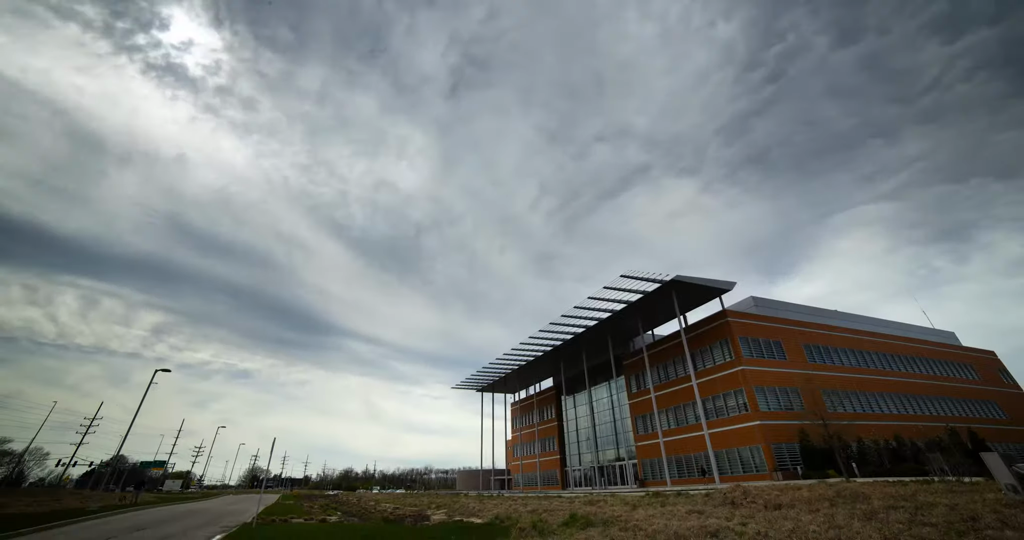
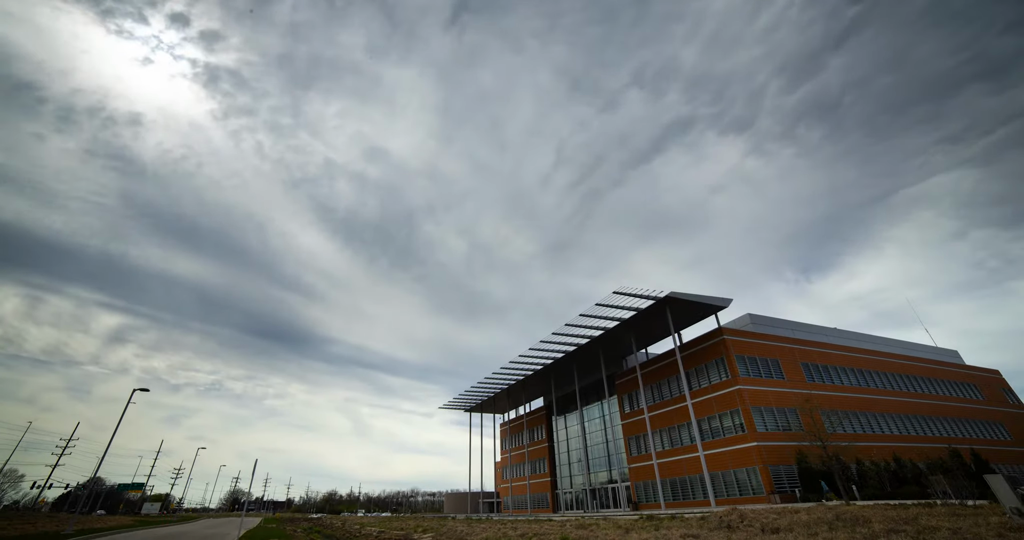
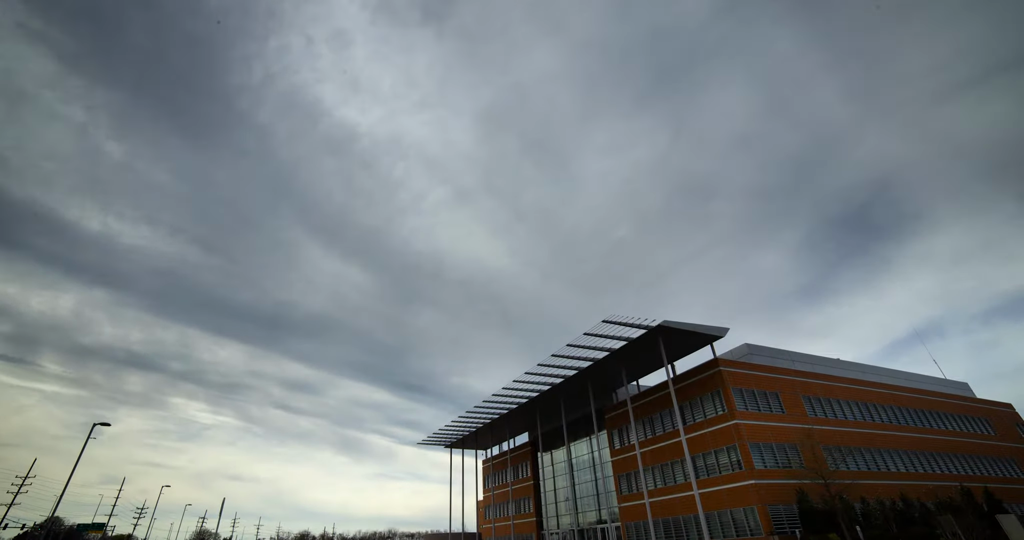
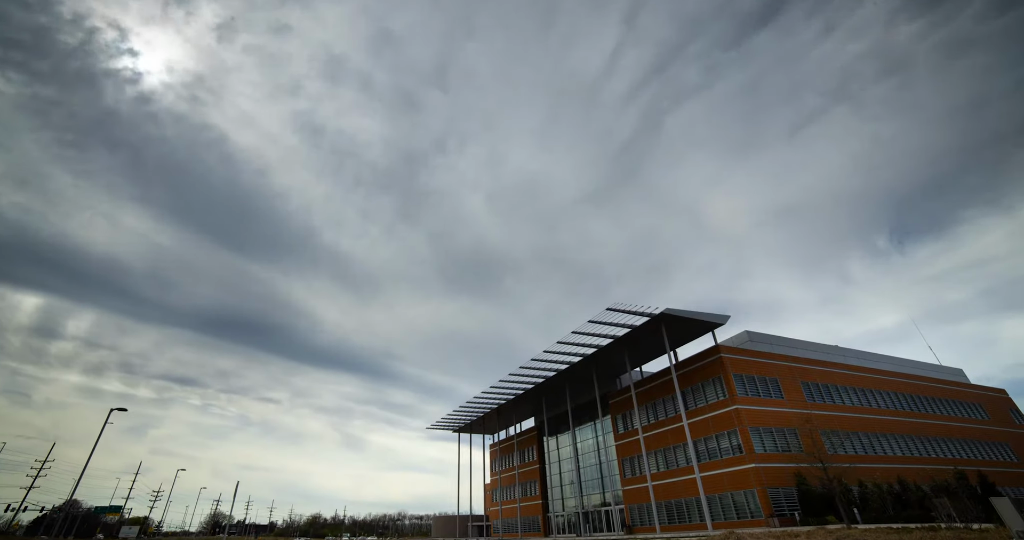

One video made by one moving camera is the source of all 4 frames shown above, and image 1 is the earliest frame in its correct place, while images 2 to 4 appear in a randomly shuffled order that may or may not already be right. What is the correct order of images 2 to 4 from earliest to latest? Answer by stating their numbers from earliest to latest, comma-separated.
2, 4, 3
